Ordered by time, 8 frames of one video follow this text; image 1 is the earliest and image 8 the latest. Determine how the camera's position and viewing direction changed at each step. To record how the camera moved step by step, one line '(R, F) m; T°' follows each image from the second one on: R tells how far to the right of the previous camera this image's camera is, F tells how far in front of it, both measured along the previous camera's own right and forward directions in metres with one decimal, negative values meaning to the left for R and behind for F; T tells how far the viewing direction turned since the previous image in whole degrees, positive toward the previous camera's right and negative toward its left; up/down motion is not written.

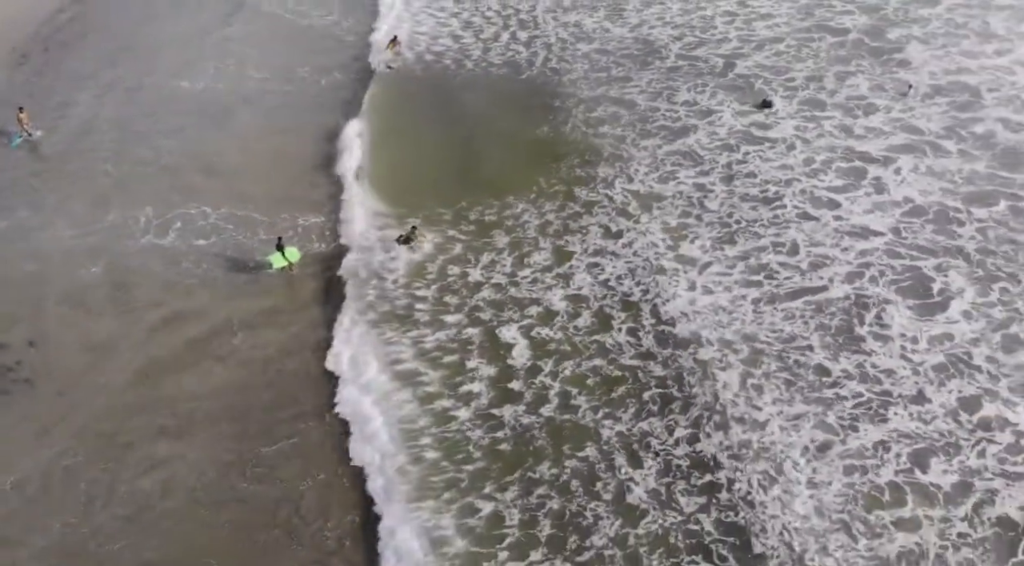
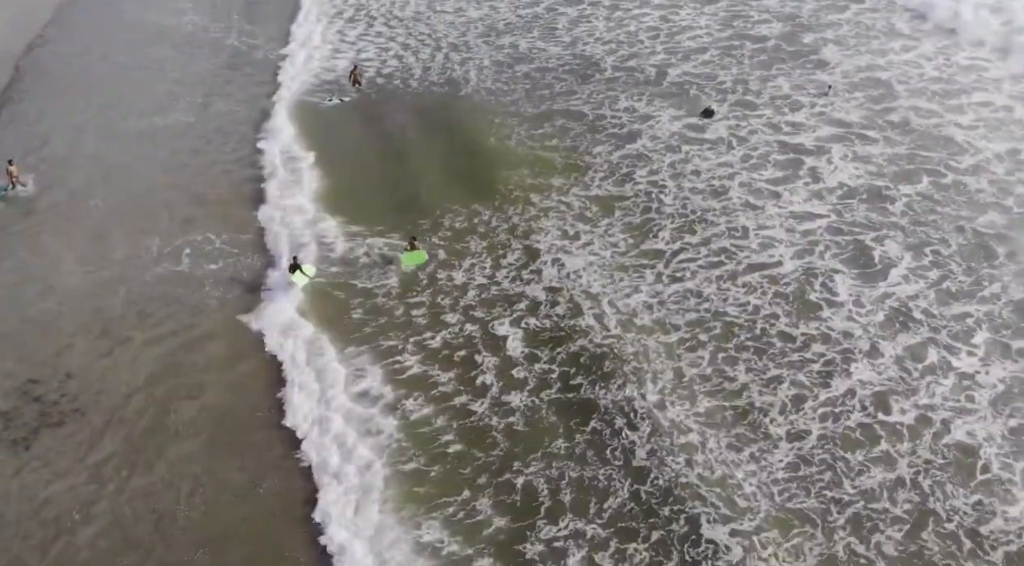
(-1.1, -0.7) m; +6°
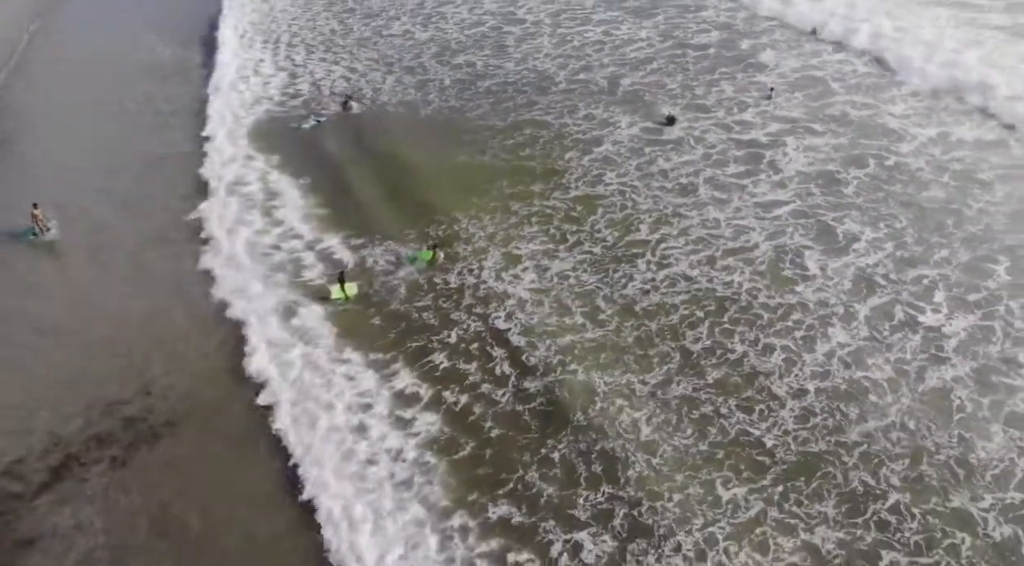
(-1.5, -0.7) m; +6°
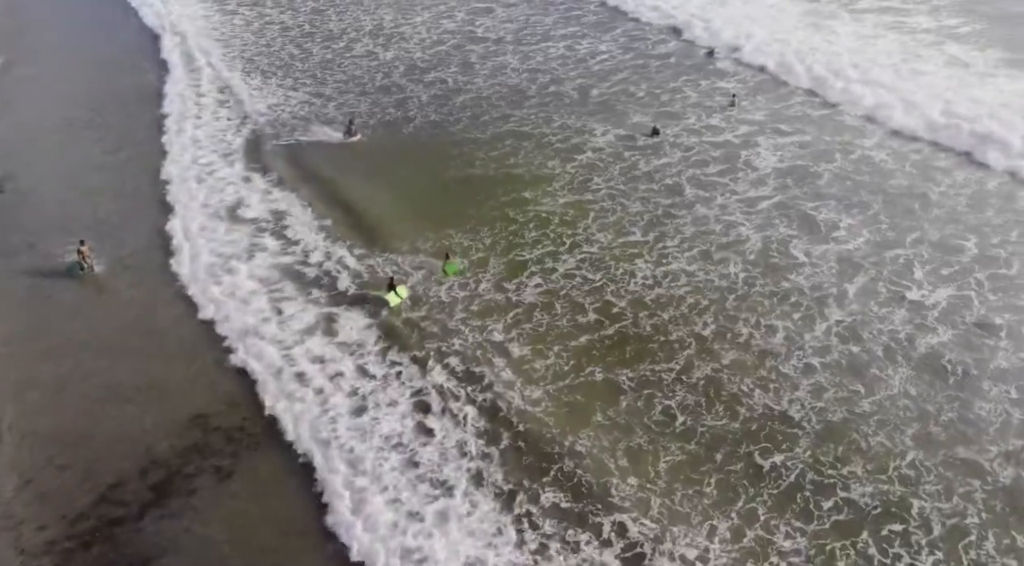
(-1.6, -0.5) m; +5°
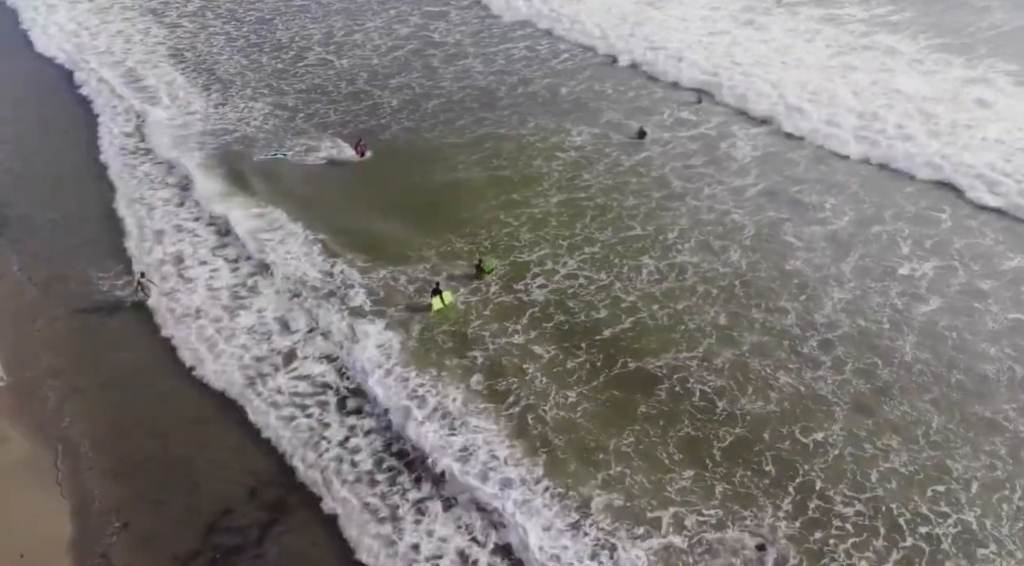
(-1.9, -0.1) m; +6°
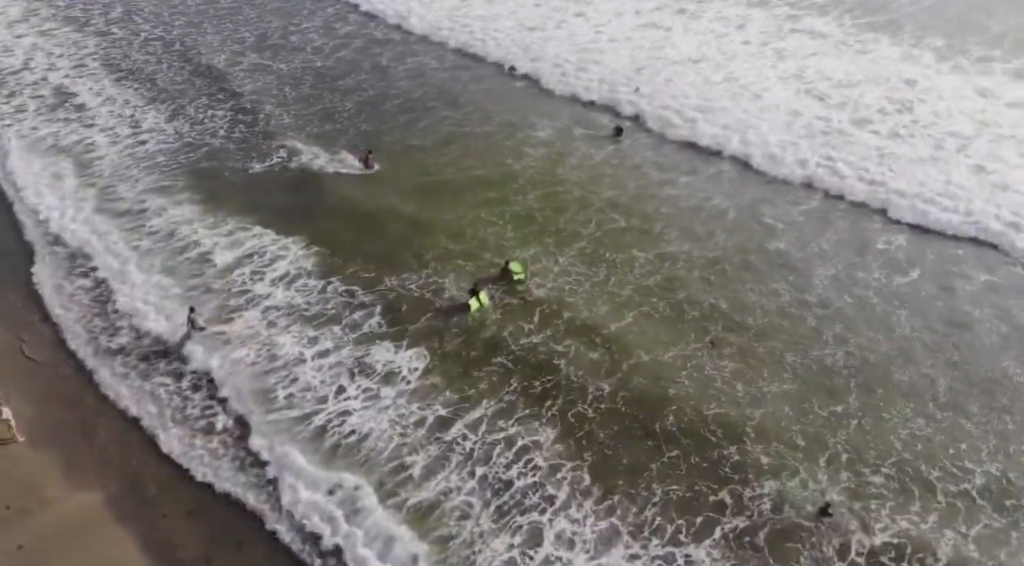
(-1.7, +0.2) m; +7°
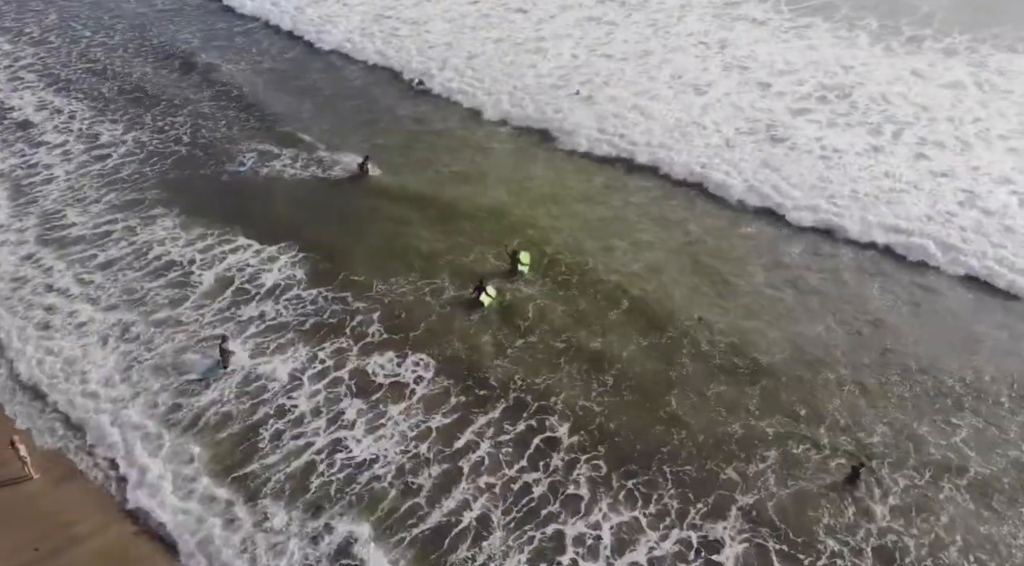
(-1.2, -0.1) m; +5°
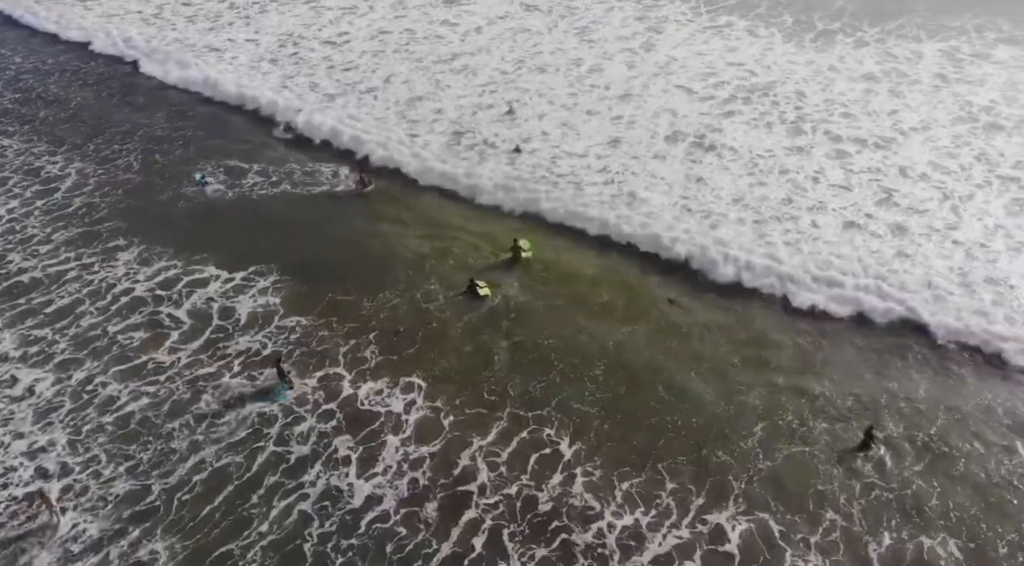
(-1.2, -0.2) m; +6°
